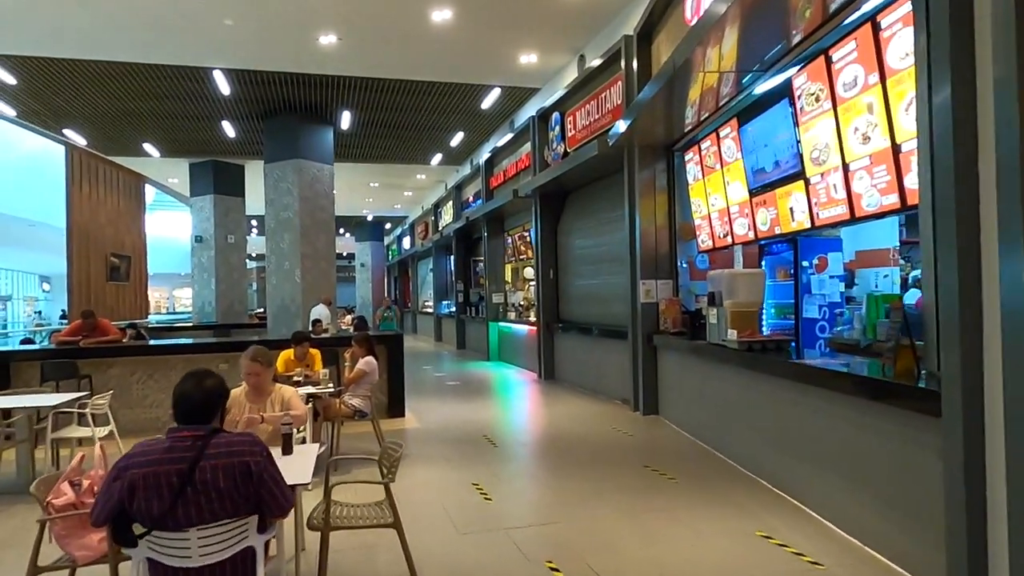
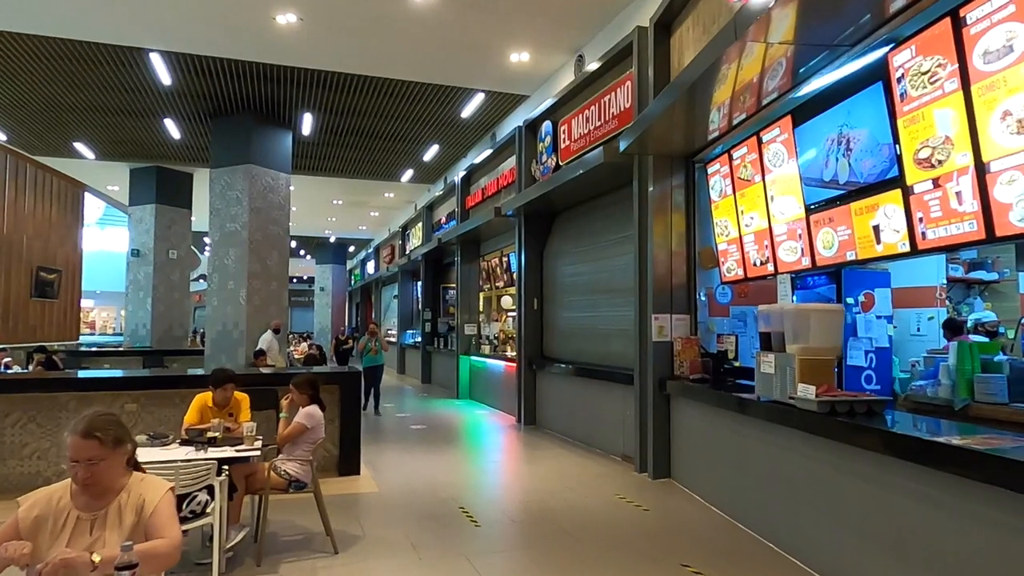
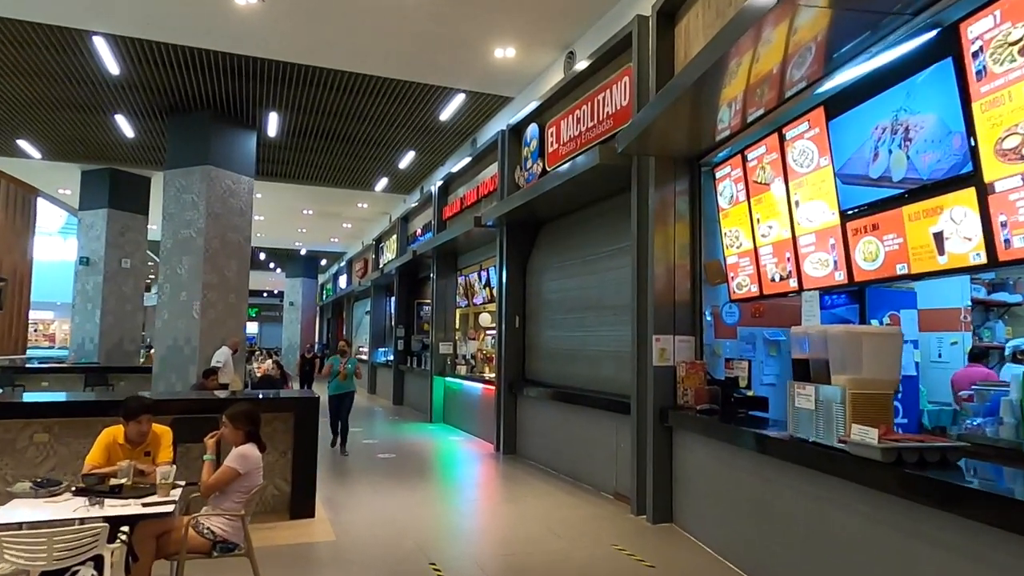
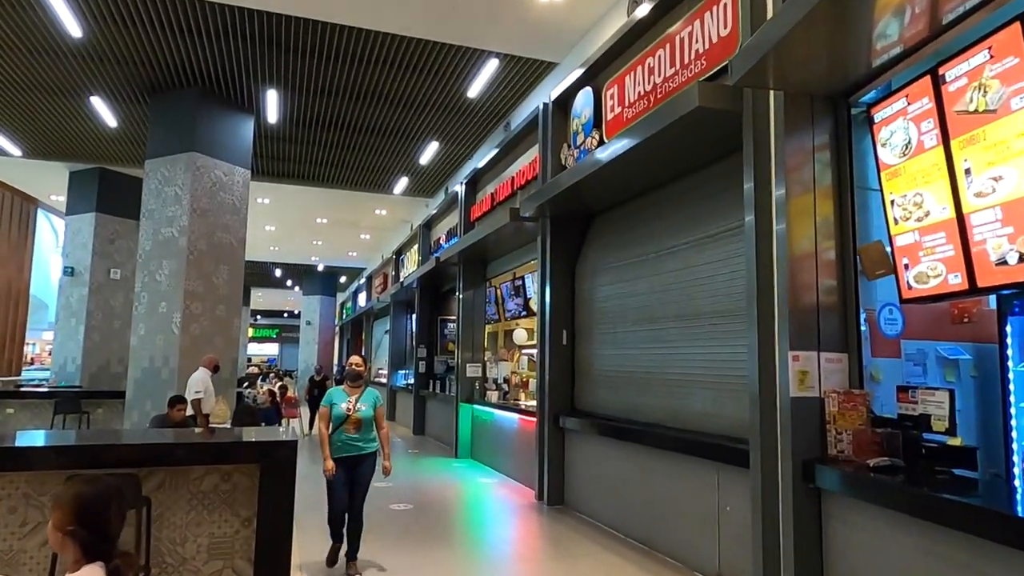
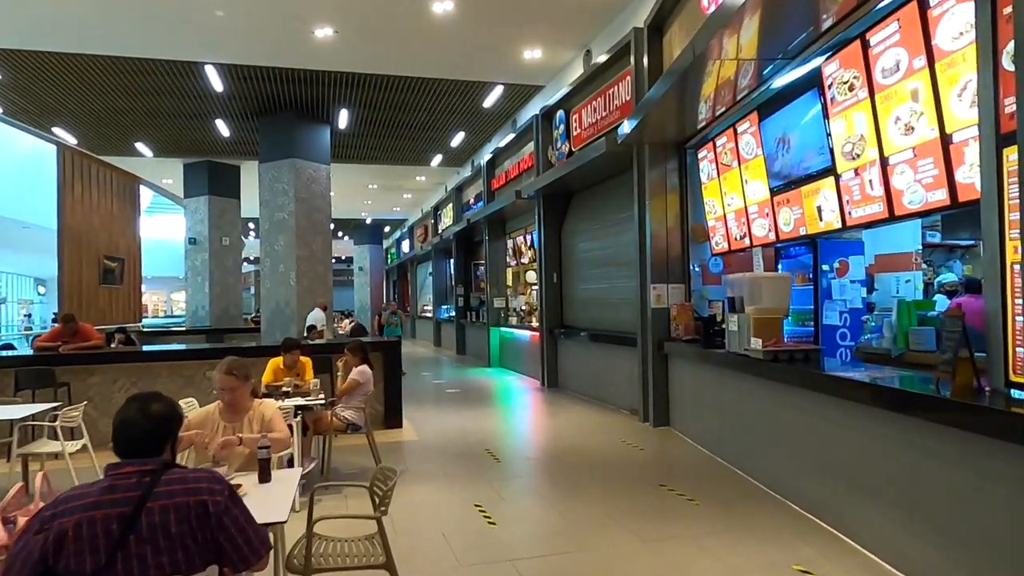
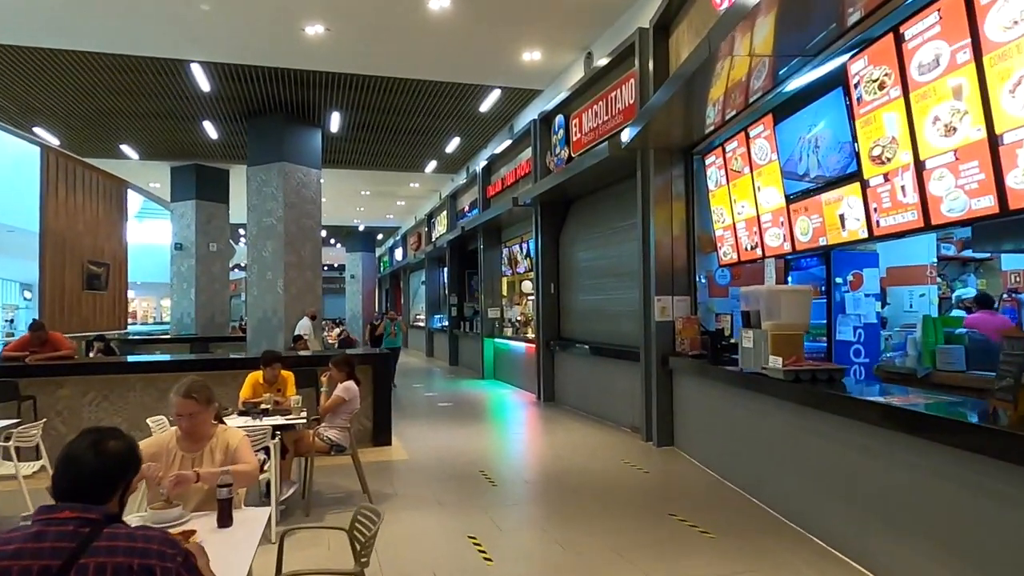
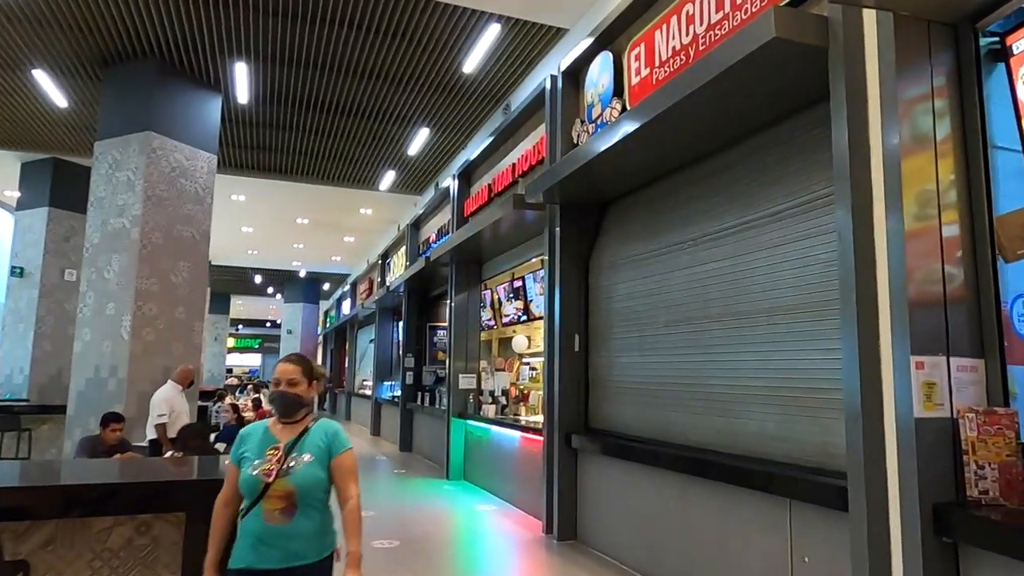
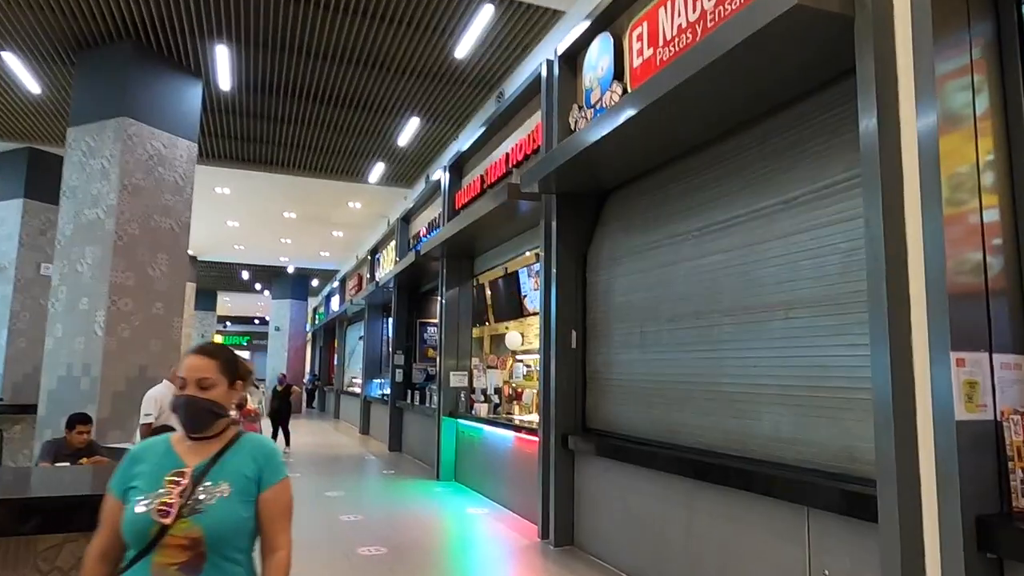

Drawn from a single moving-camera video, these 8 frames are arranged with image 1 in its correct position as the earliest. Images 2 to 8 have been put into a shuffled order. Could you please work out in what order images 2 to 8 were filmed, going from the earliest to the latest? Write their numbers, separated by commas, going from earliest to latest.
5, 6, 2, 3, 4, 7, 8
